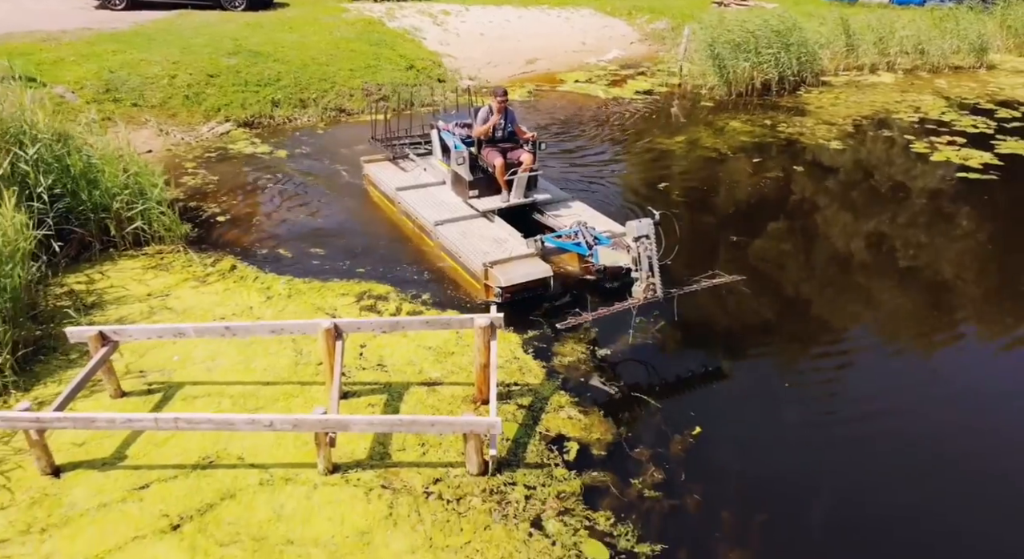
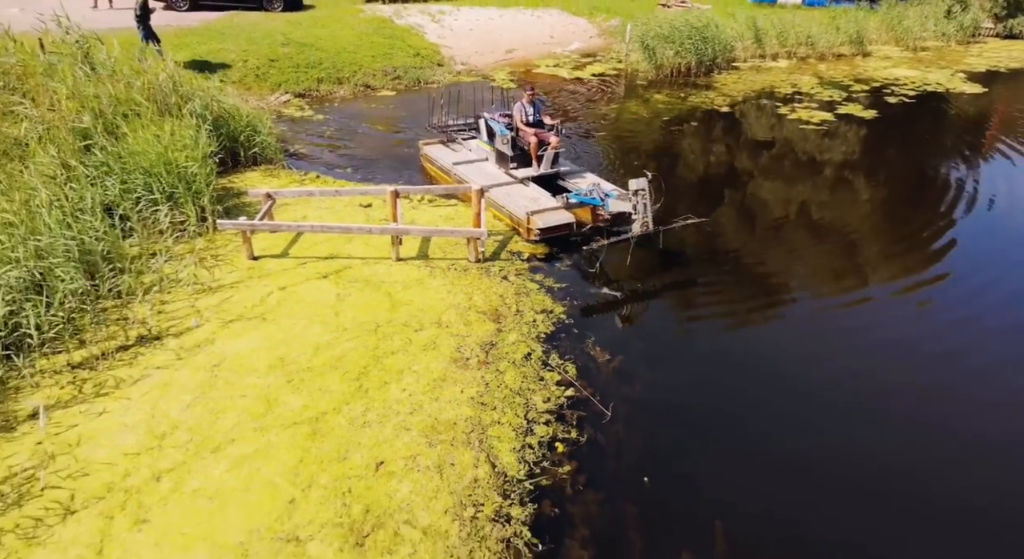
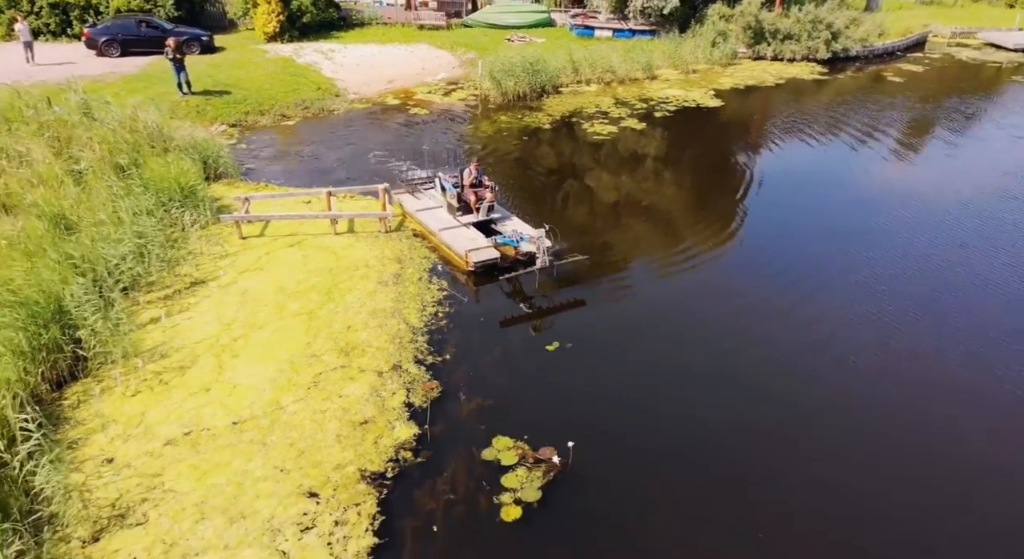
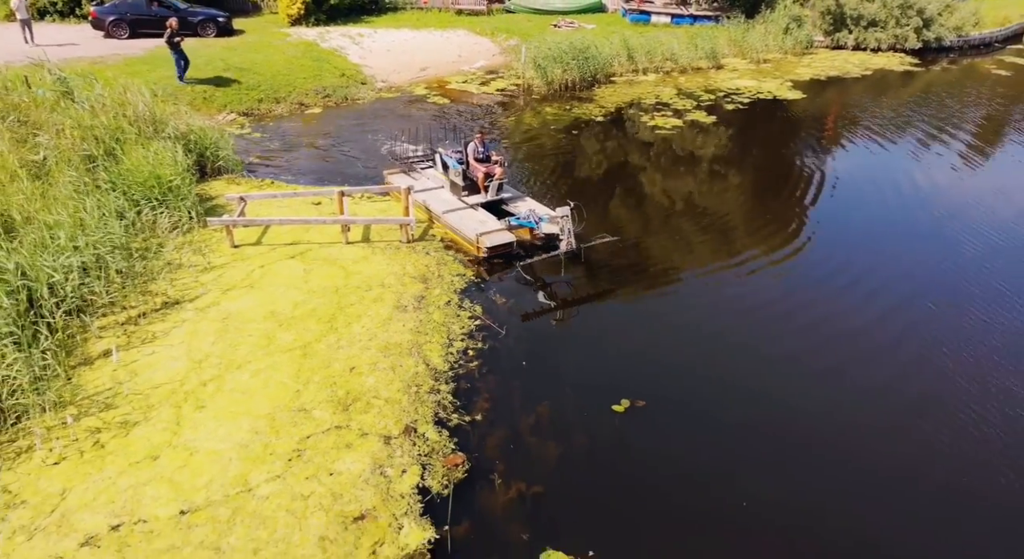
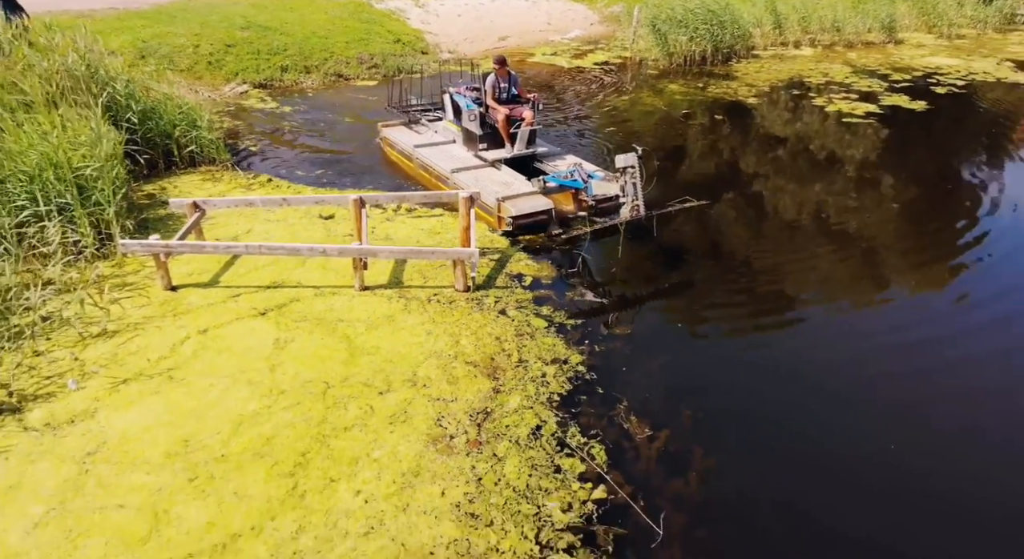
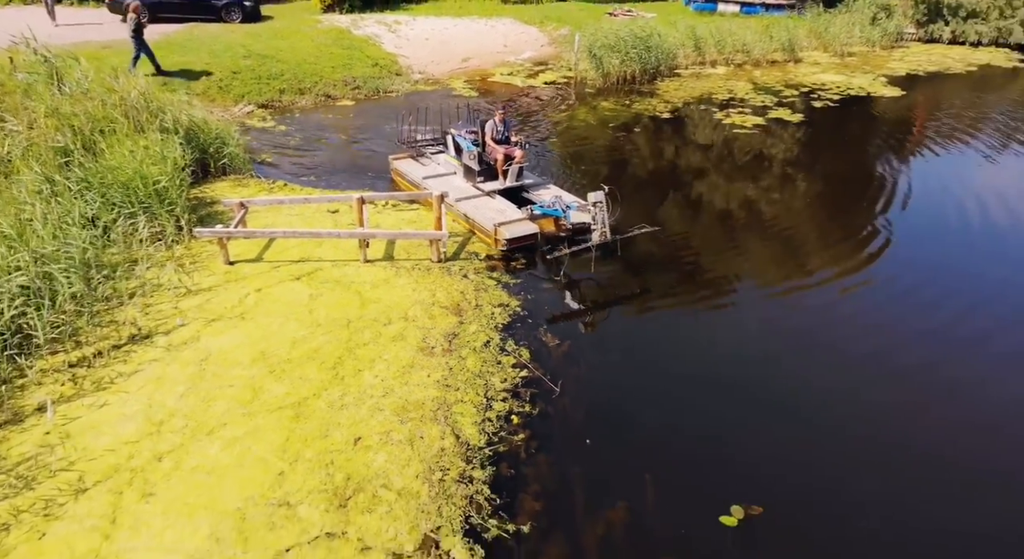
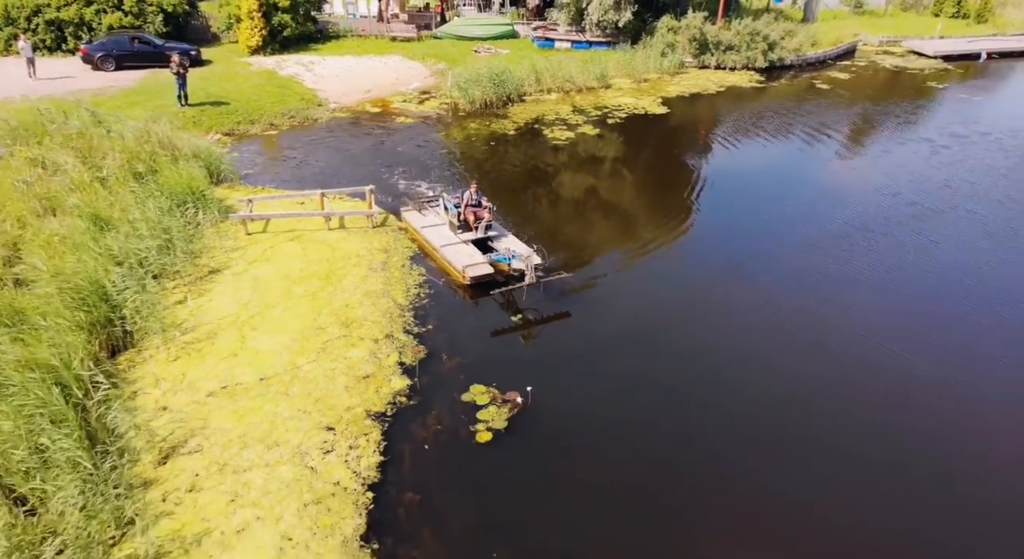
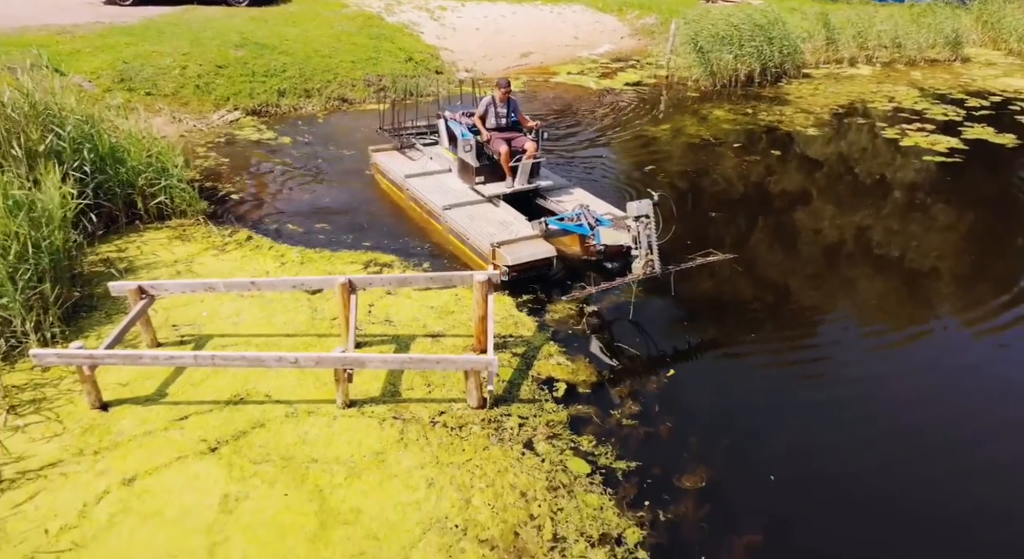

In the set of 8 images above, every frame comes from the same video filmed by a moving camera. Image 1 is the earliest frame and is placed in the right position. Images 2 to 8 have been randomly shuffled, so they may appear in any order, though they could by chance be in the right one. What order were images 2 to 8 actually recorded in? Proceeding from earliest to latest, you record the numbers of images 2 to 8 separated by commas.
8, 5, 2, 6, 4, 3, 7
